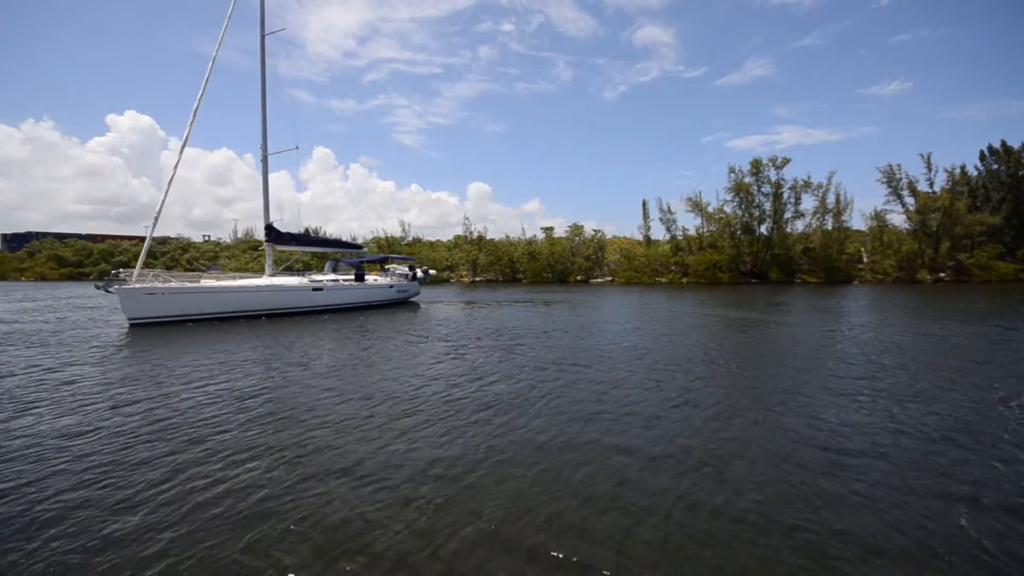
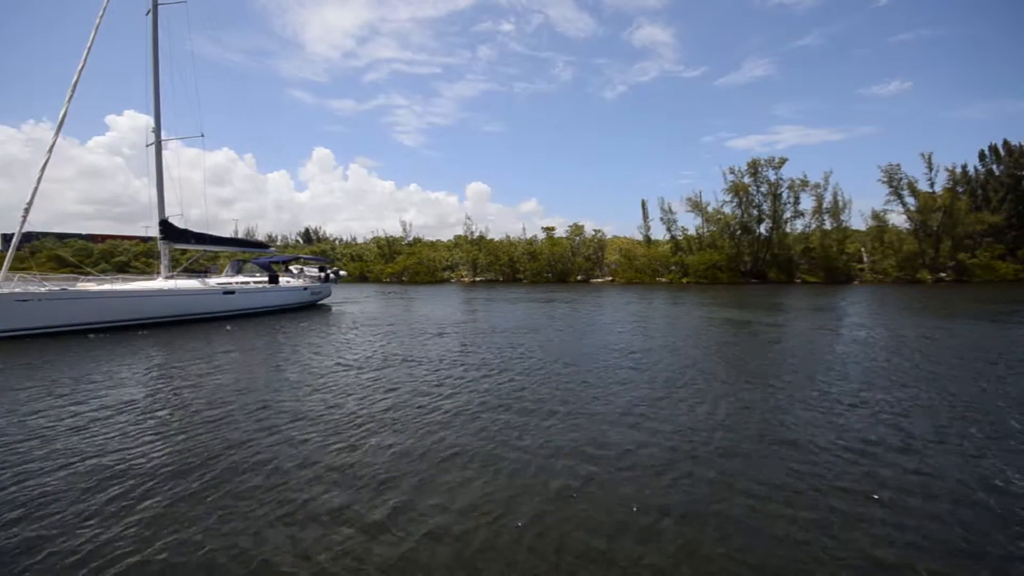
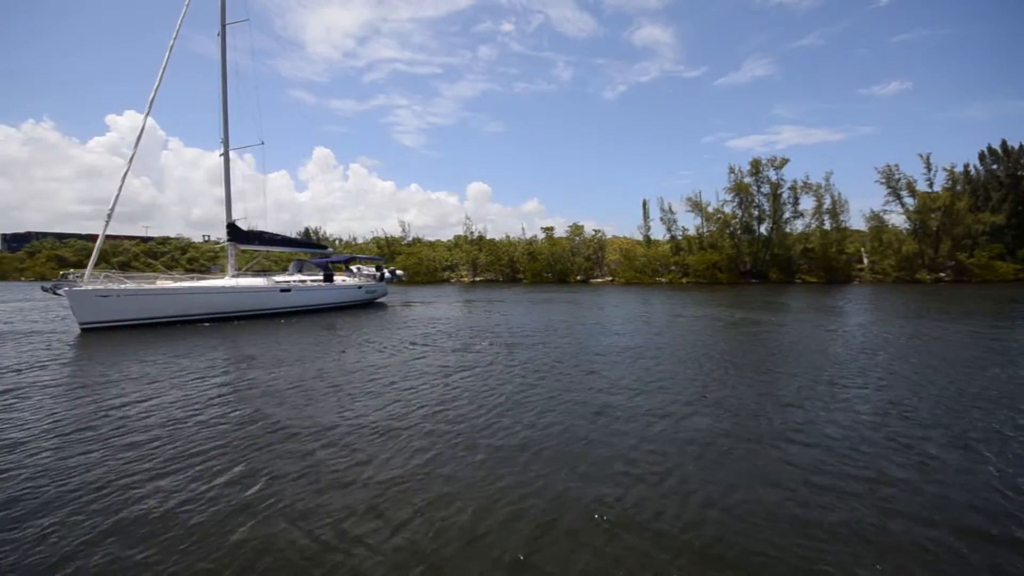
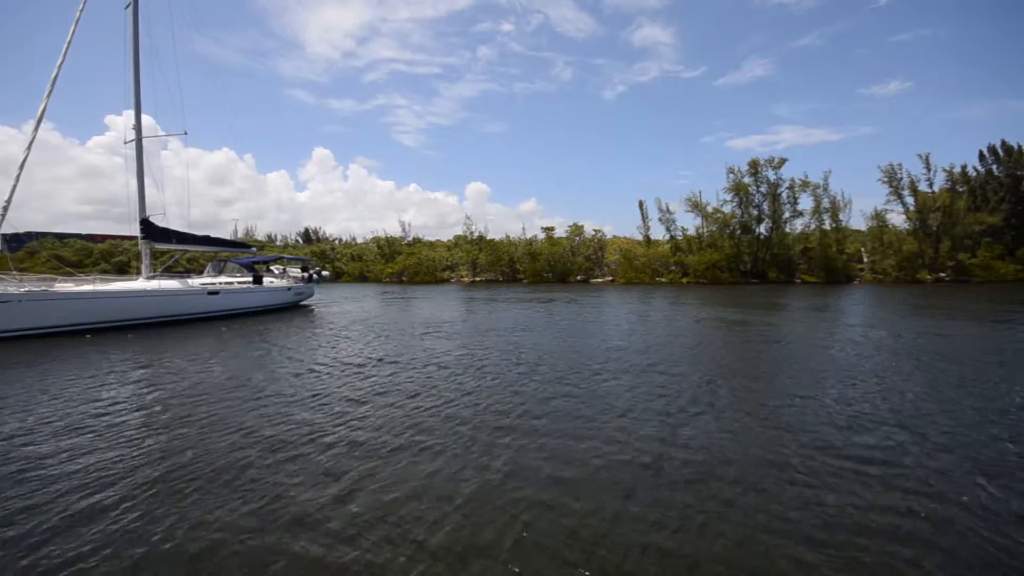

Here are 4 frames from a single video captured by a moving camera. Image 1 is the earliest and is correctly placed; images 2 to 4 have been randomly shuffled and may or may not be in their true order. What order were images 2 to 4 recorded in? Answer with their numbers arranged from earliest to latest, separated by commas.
3, 2, 4
